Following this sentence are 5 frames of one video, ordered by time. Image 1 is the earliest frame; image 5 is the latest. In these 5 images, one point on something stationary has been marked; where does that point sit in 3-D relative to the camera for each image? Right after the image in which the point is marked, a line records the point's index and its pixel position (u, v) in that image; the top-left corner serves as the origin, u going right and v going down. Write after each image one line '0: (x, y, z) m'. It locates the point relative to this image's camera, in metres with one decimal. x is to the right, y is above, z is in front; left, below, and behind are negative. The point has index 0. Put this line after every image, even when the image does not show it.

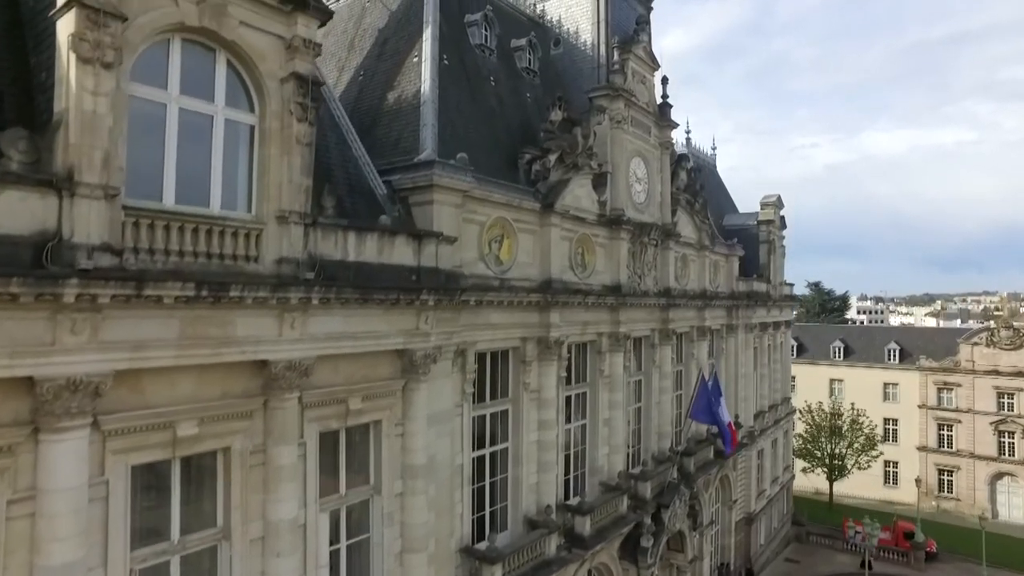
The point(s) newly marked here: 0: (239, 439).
0: (-5.2, -2.9, +11.9) m
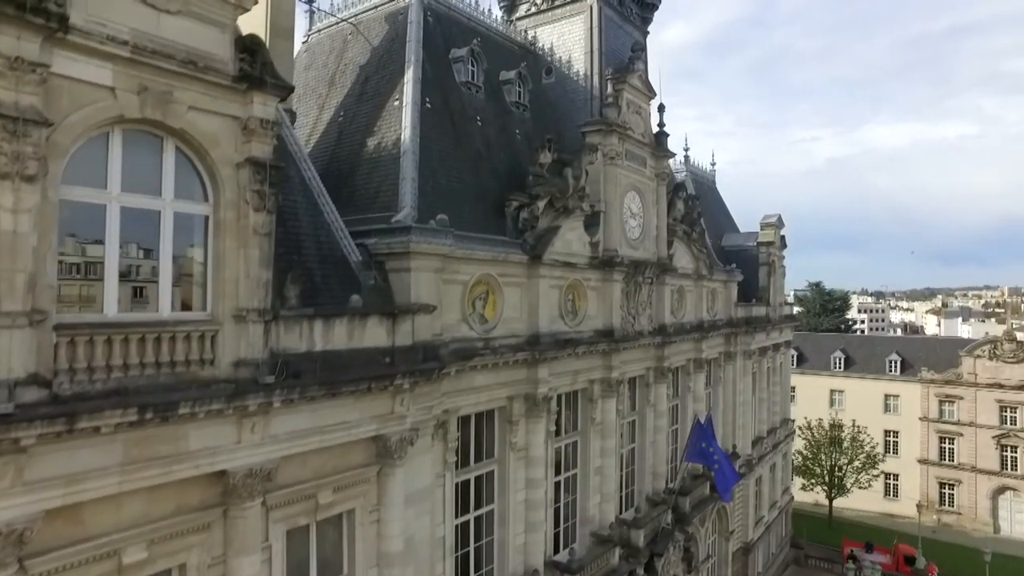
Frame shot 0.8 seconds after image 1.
0: (-5.6, -4.7, +11.1) m
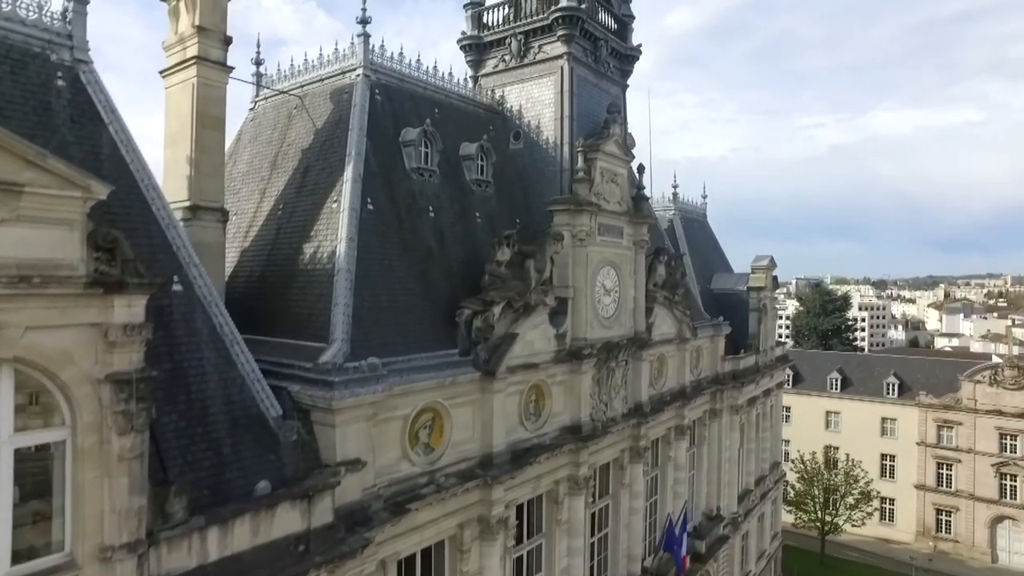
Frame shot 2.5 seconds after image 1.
0: (-7.0, -8.2, +9.7) m
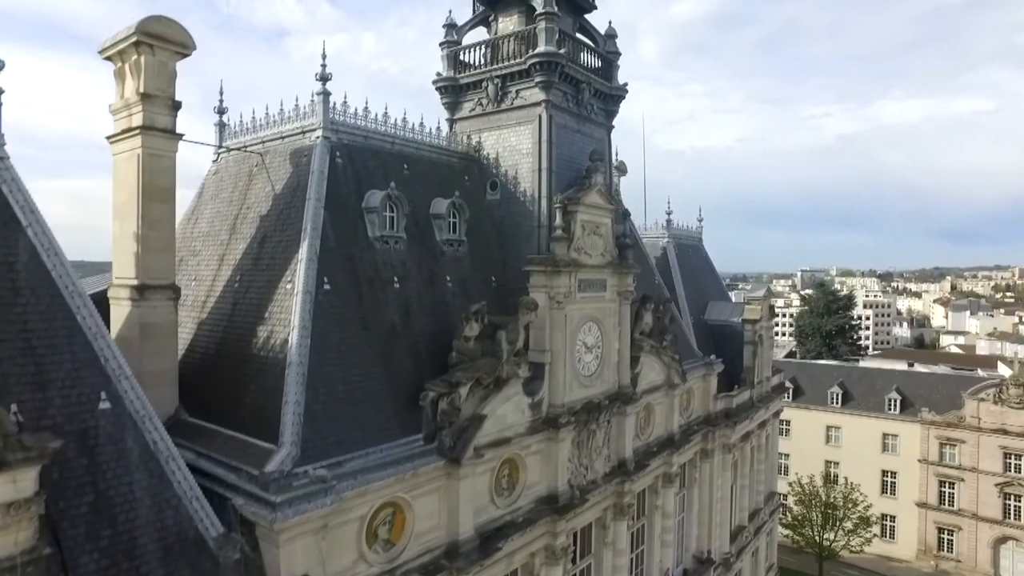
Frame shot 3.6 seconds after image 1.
0: (-8.0, -10.6, +9.0) m
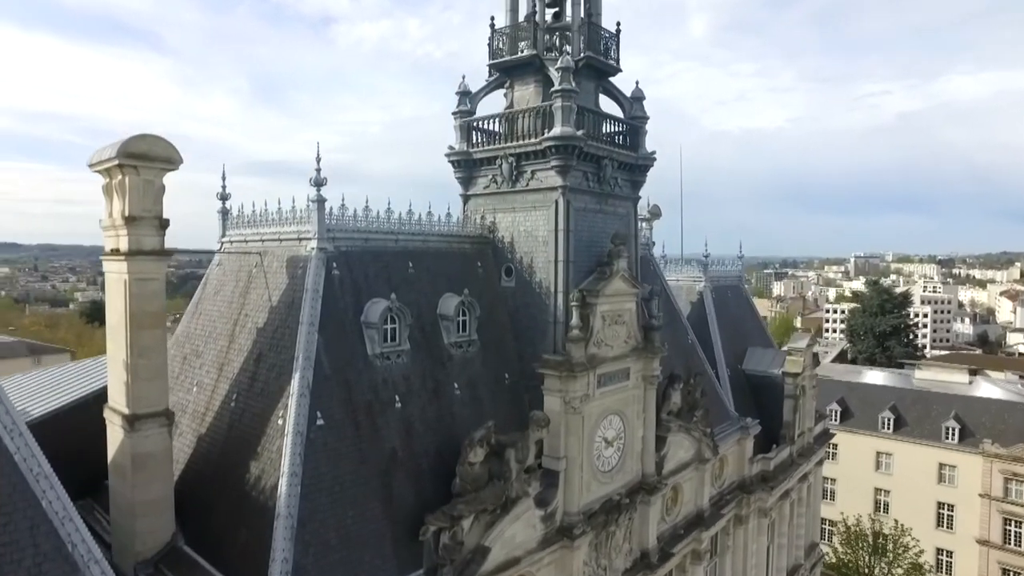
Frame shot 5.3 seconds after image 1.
0: (-8.4, -14.1, +8.7) m
